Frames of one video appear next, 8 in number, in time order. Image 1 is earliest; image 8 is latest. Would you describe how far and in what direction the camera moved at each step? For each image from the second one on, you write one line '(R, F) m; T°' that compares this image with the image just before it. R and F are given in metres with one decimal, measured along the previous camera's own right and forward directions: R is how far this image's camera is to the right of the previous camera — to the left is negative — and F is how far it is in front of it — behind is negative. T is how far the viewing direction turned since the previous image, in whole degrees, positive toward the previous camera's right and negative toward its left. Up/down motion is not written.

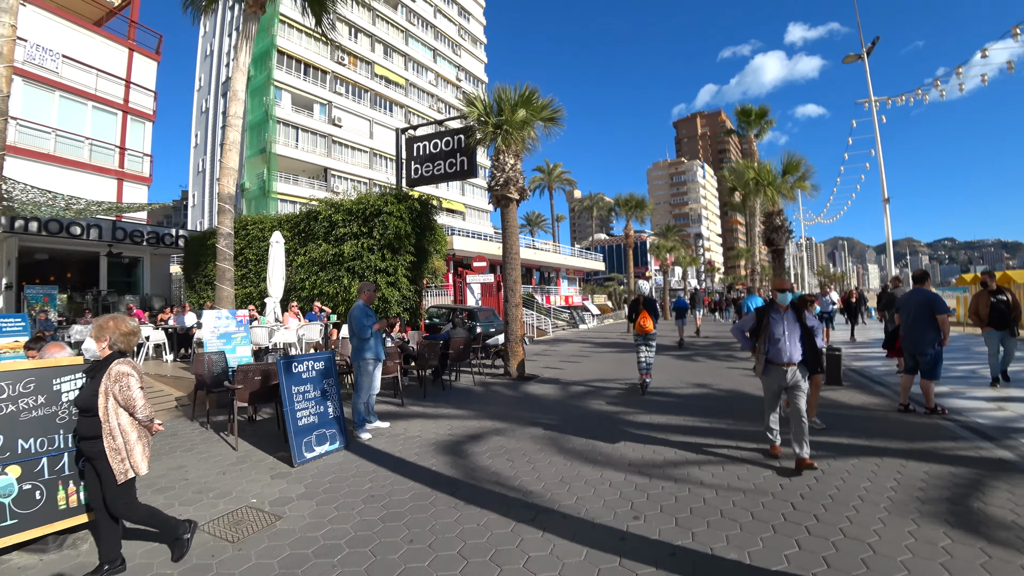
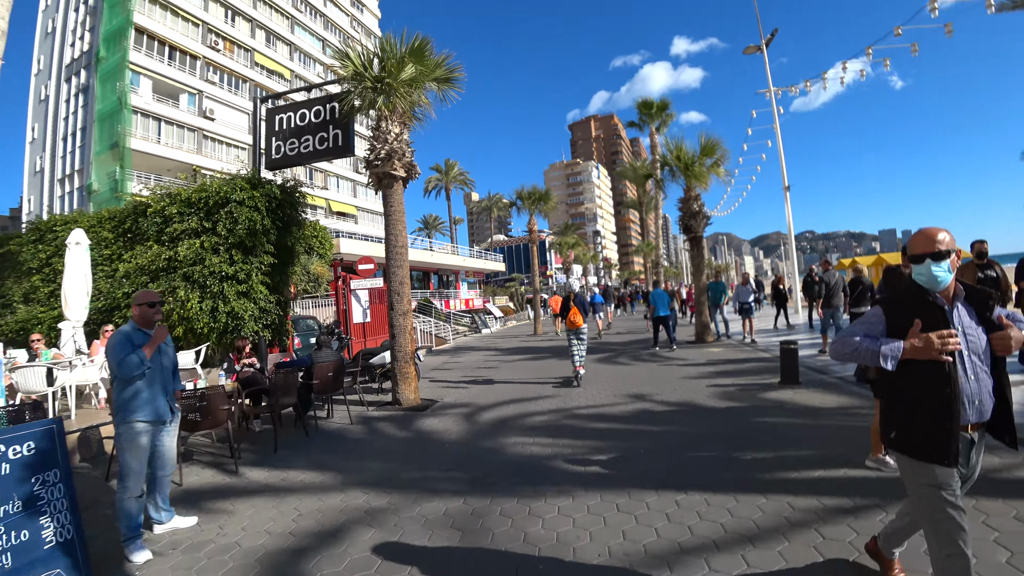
(+0.2, +1.9) m; +11°
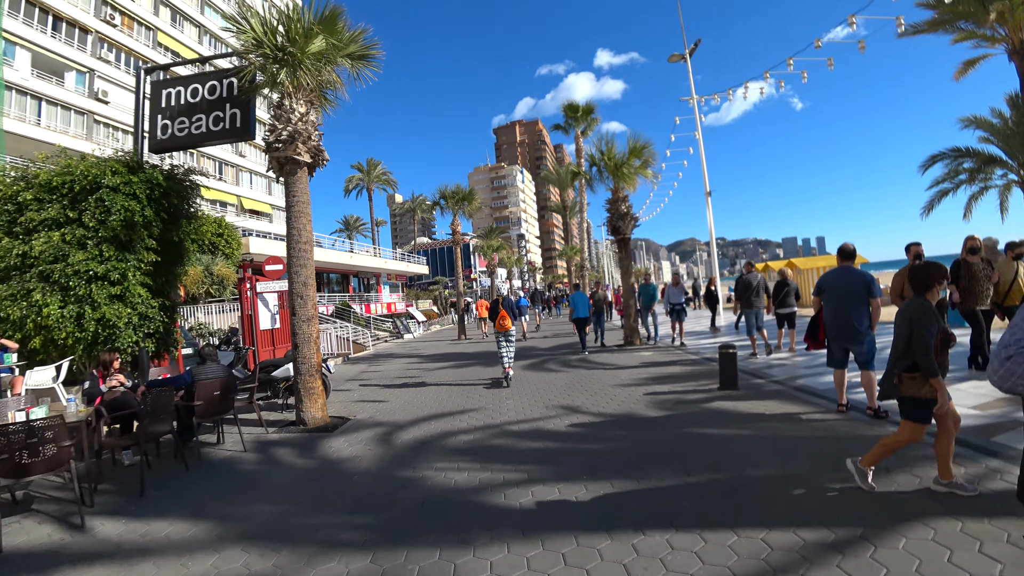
(0.0, +0.6) m; +8°
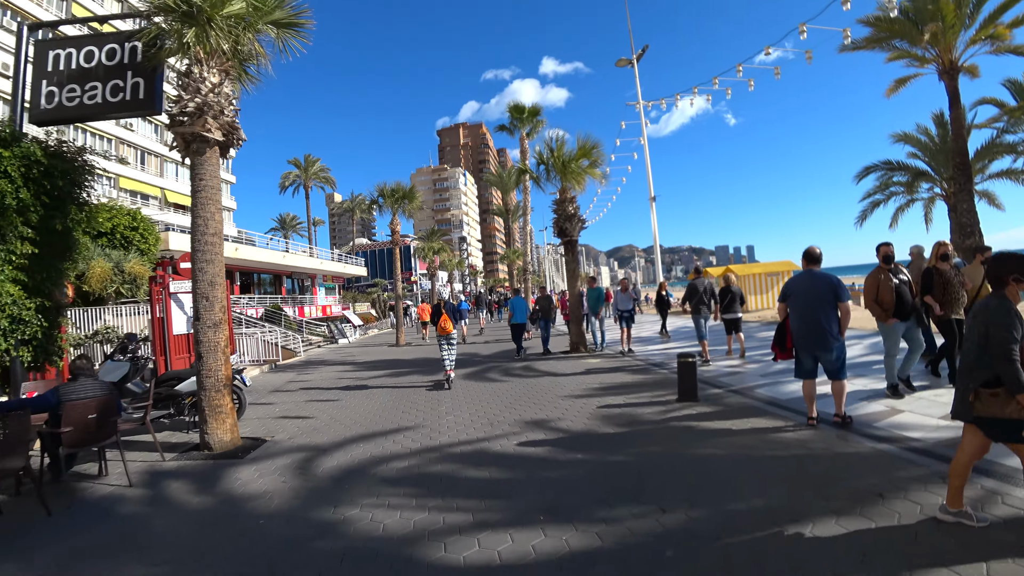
(0.0, +0.6) m; +6°
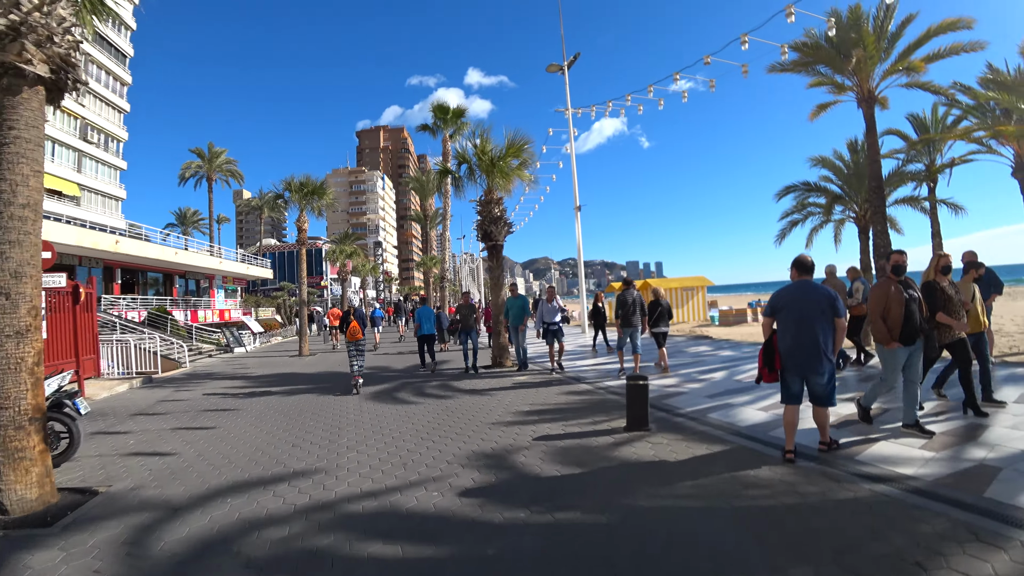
(-0.1, +1.0) m; +9°
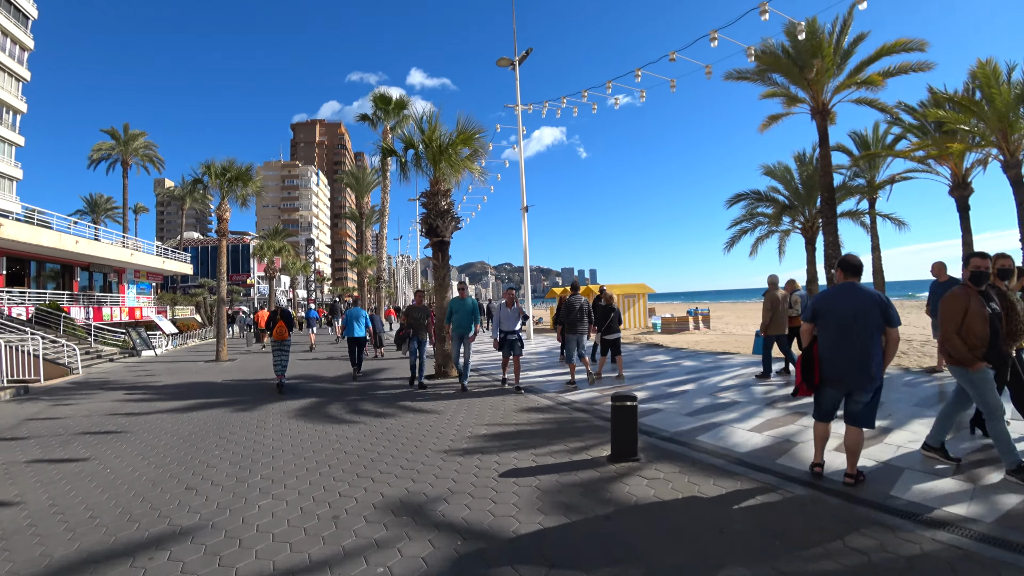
(-0.2, +0.9) m; +7°
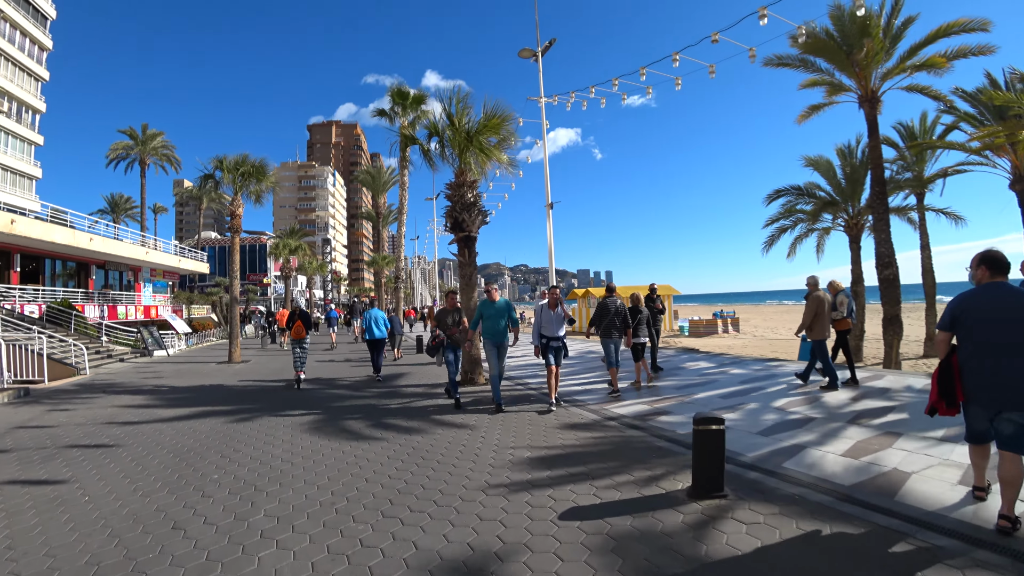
(-0.3, +0.8) m; -2°
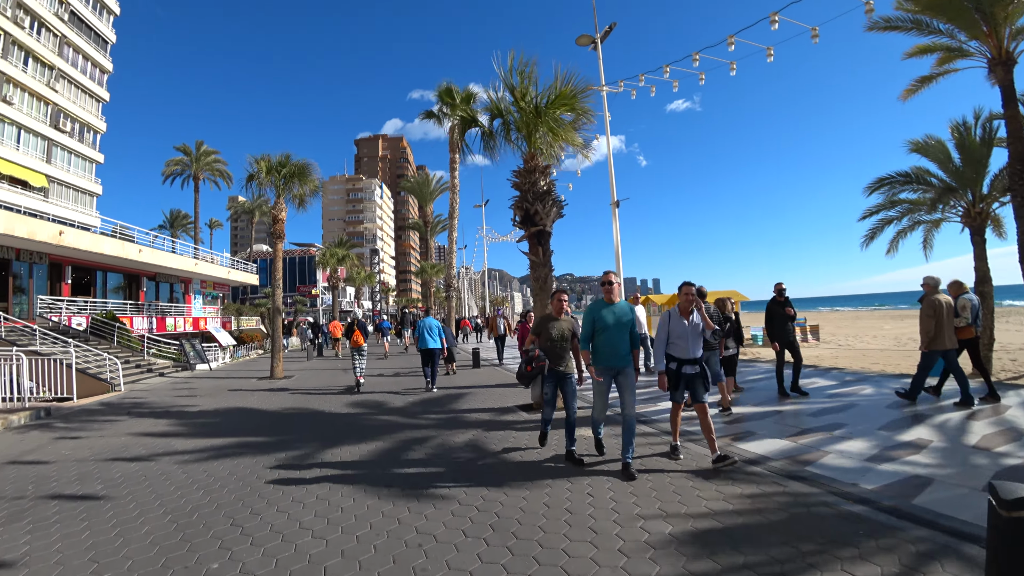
(-0.6, +1.5) m; -5°
